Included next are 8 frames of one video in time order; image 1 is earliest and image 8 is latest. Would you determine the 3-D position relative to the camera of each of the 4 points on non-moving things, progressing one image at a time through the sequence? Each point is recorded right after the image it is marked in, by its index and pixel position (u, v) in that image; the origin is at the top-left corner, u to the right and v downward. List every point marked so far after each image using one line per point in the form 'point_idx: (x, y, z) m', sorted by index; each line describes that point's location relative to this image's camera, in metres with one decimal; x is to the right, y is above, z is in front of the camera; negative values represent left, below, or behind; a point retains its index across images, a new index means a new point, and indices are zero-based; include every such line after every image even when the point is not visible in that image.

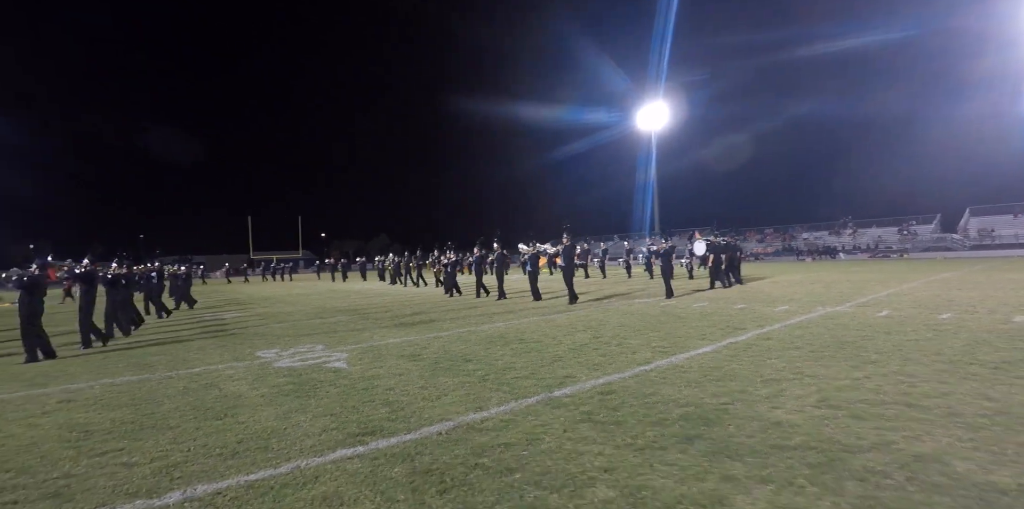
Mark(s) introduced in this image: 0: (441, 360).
0: (-0.9, -1.2, +5.6) m
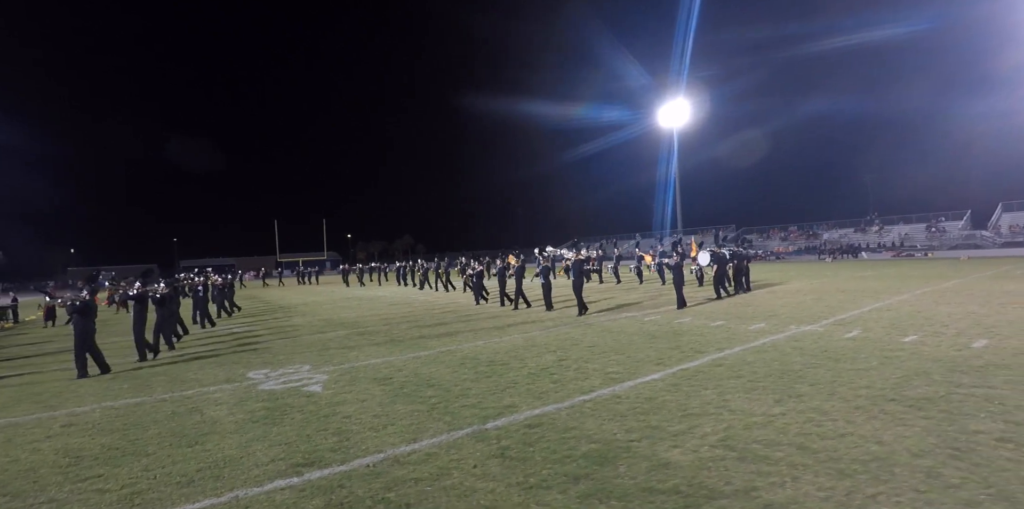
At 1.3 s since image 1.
0: (-1.4, -1.7, +6.0) m
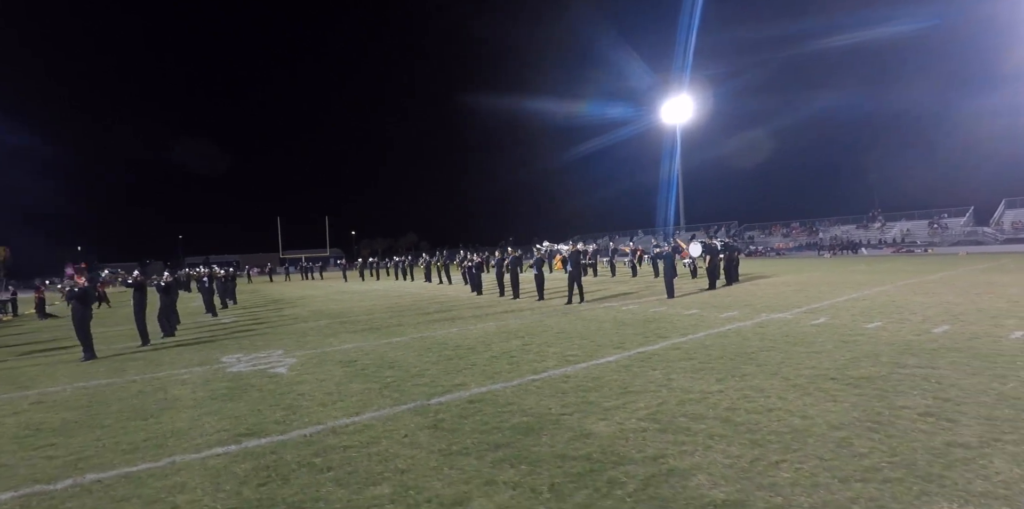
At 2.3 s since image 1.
0: (-1.9, -1.4, +6.1) m
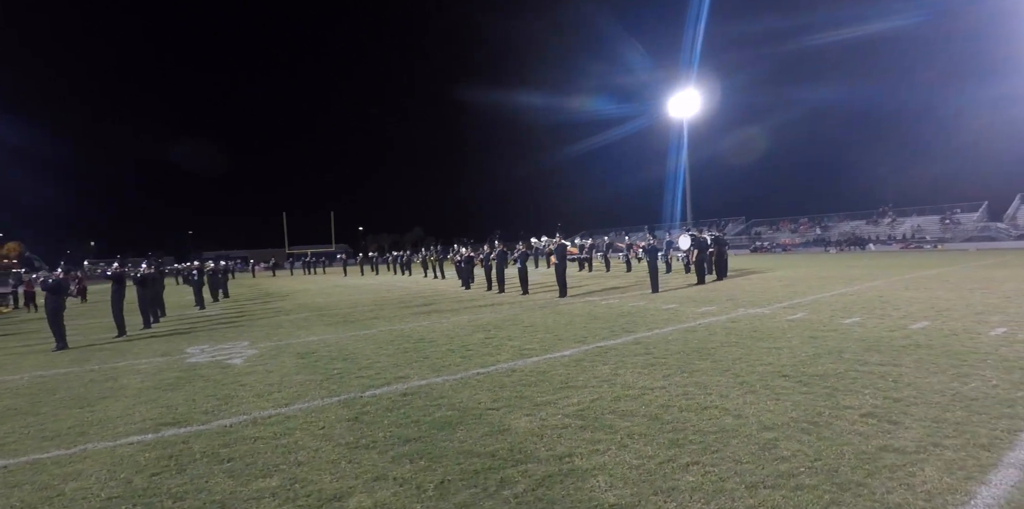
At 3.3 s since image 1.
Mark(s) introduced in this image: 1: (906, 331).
0: (-2.4, -1.3, +6.0) m
1: (+4.6, -0.9, +5.4) m
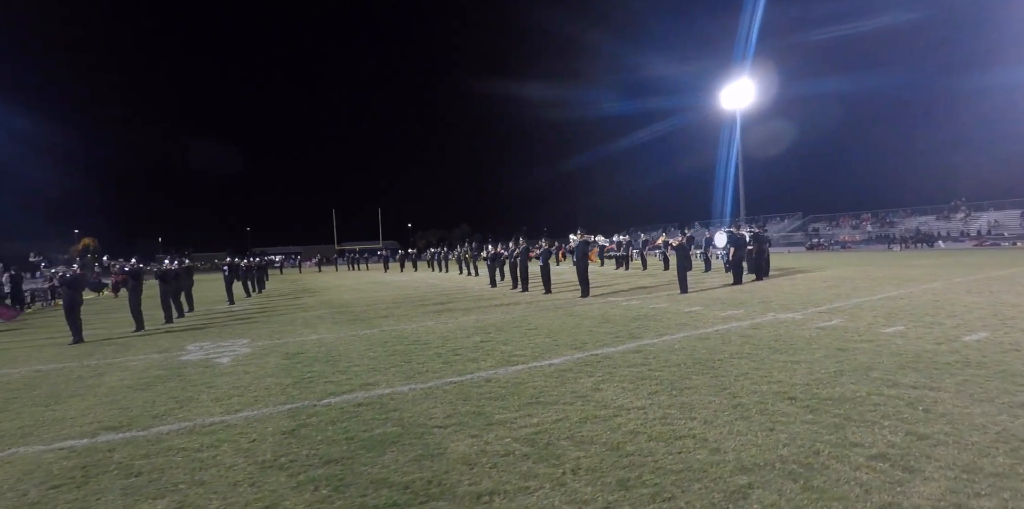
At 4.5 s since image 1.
0: (-2.6, -1.3, +5.8) m
1: (+4.4, -0.9, +4.5) m
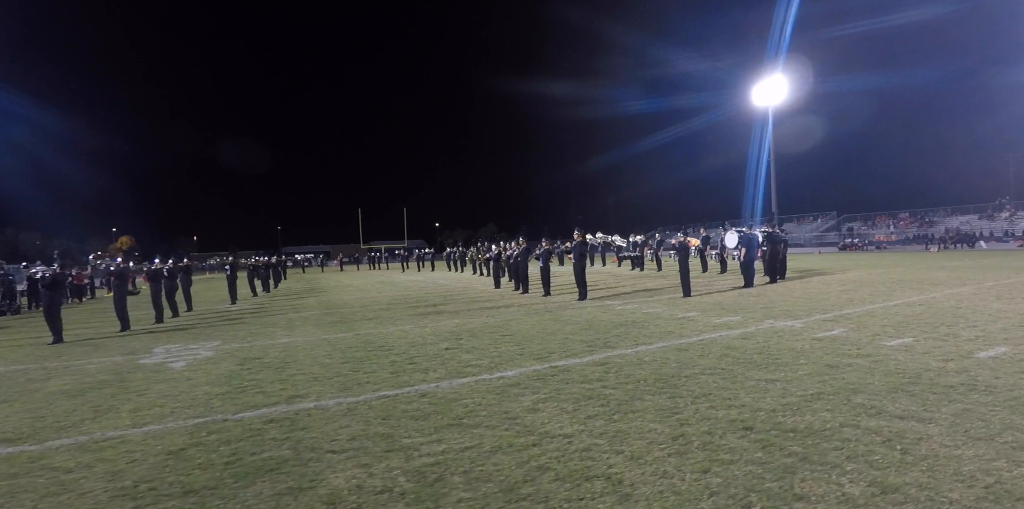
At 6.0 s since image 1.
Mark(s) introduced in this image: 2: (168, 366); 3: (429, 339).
0: (-3.0, -1.3, +5.5) m
1: (+3.9, -0.9, +3.9) m
2: (-4.2, -1.4, +5.8) m
3: (-1.1, -1.2, +6.5) m
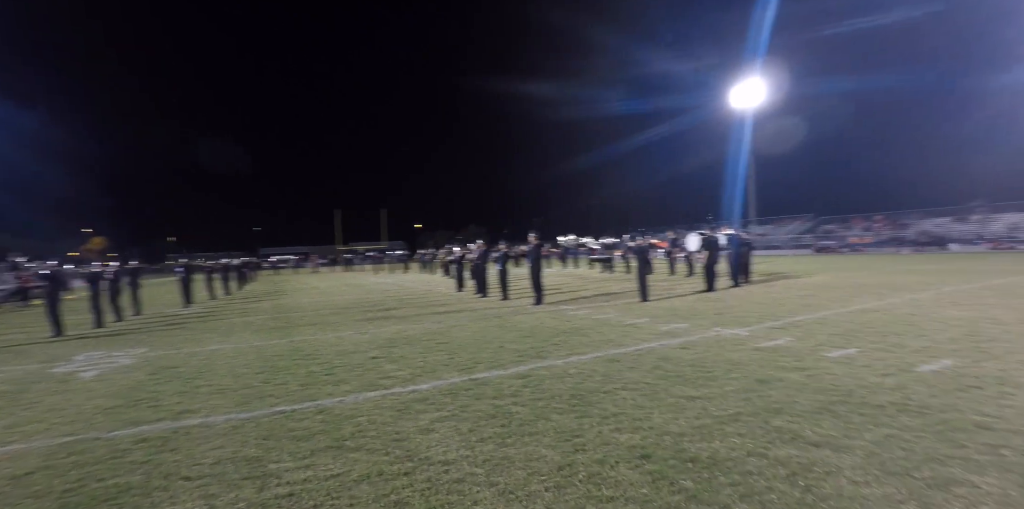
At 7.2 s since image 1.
0: (-3.8, -1.3, +5.1) m
1: (+3.1, -1.0, +3.6) m
2: (-5.0, -1.4, +5.3) m
3: (-1.9, -1.2, +6.1) m
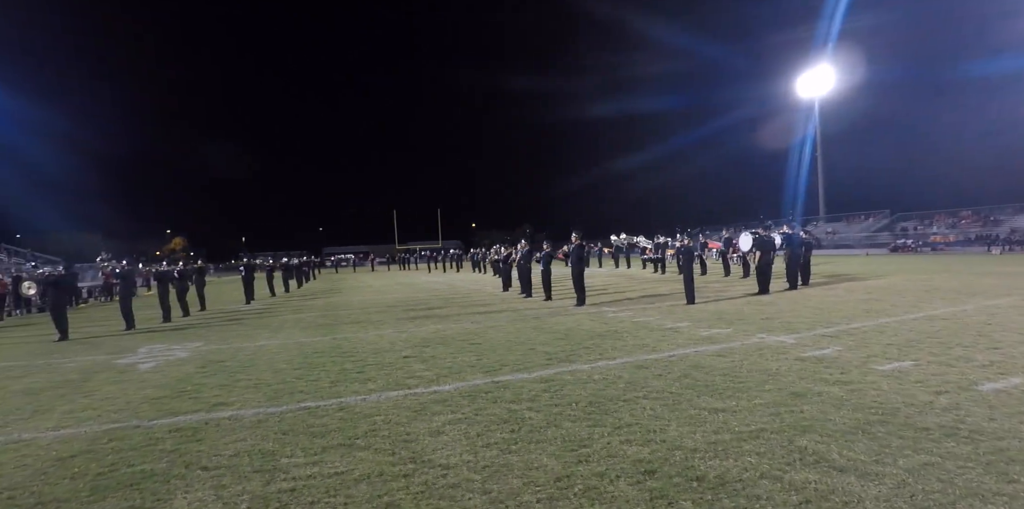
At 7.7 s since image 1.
0: (-3.5, -1.3, +5.5) m
1: (+3.2, -1.0, +3.2) m
2: (-4.7, -1.4, +5.8) m
3: (-1.5, -1.2, +6.3) m
